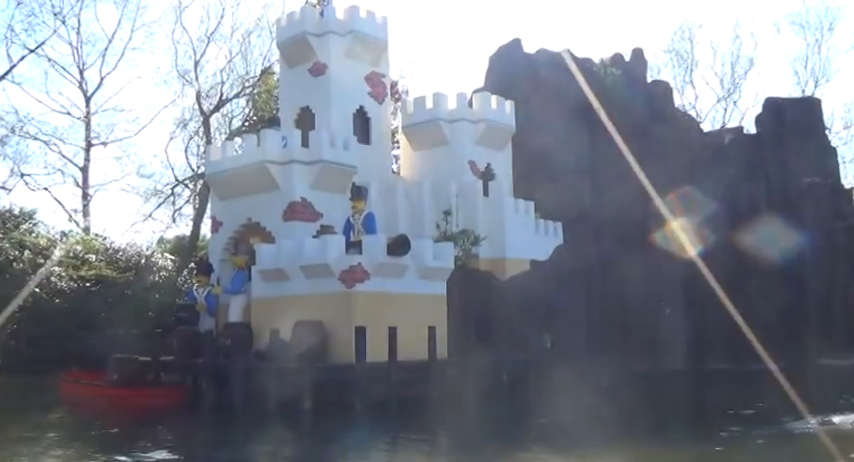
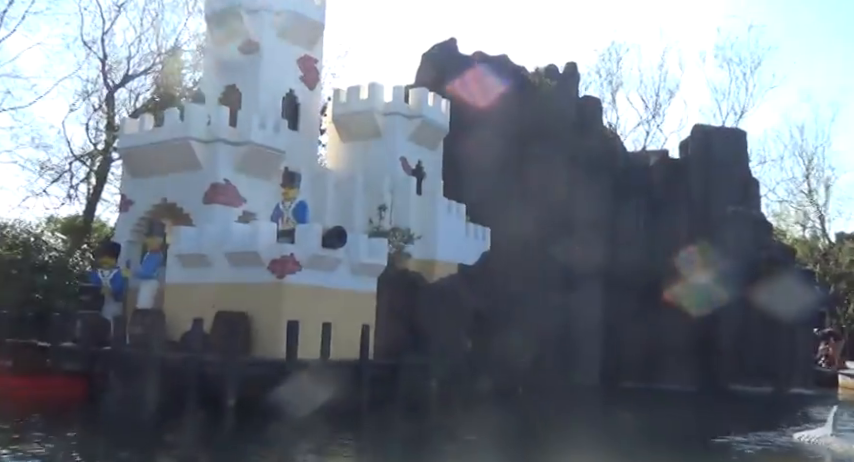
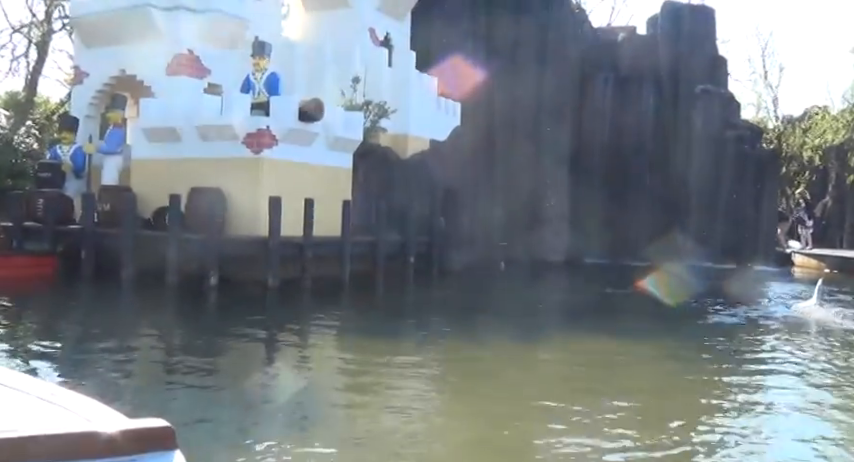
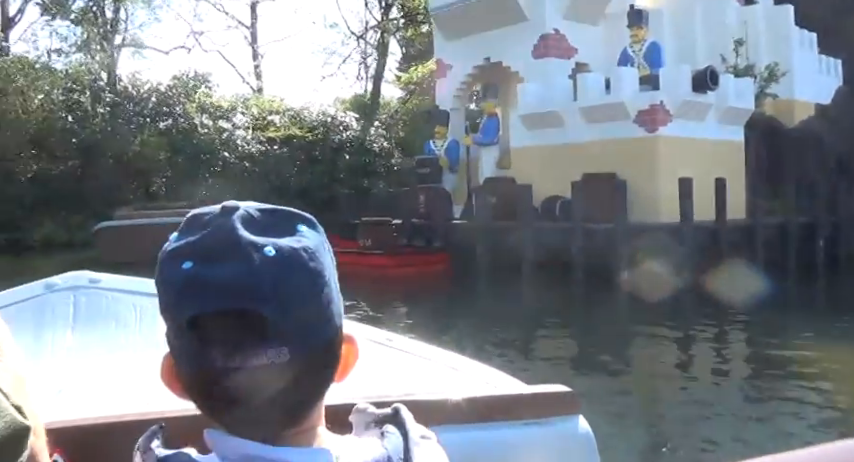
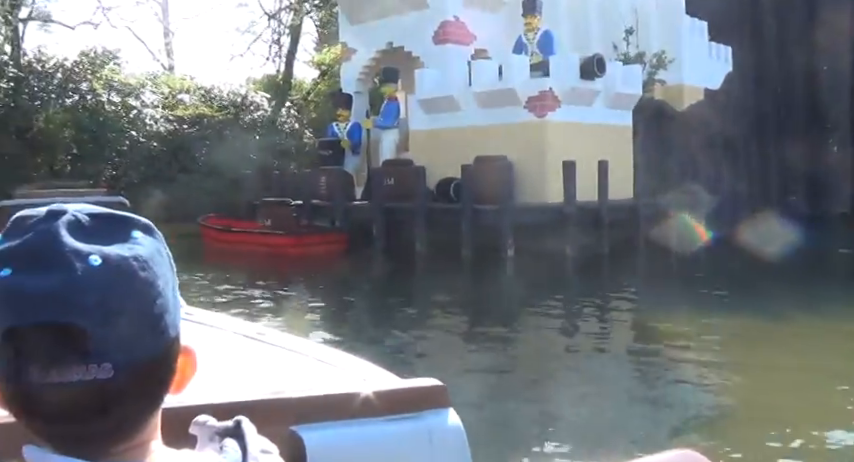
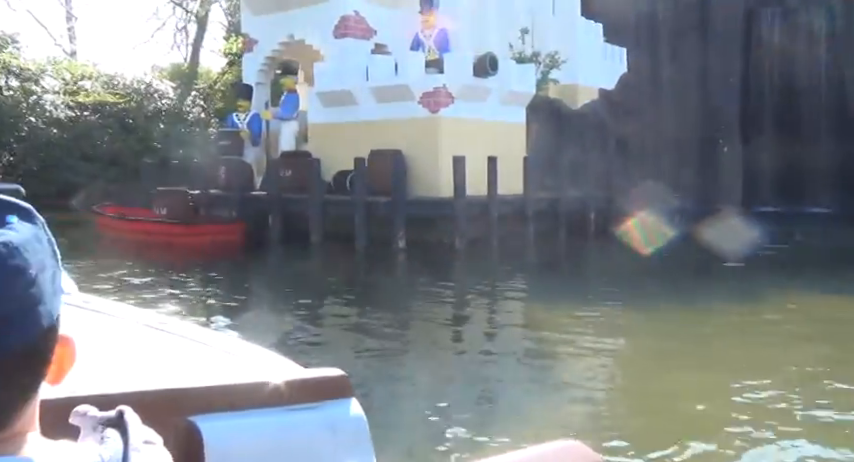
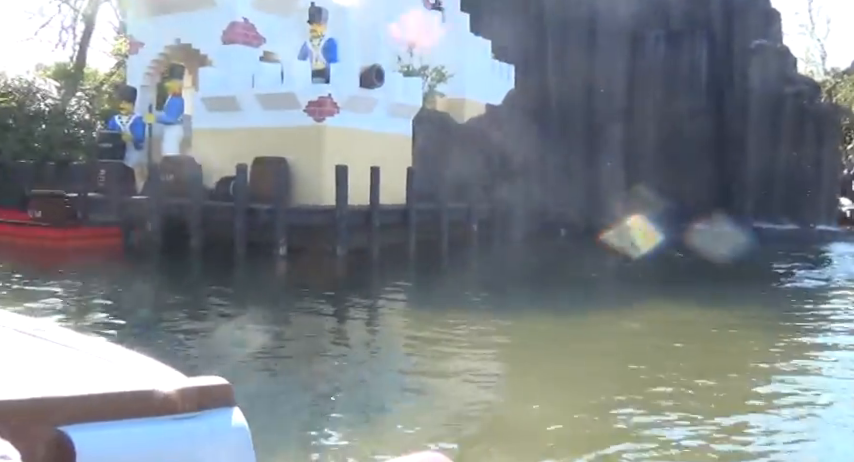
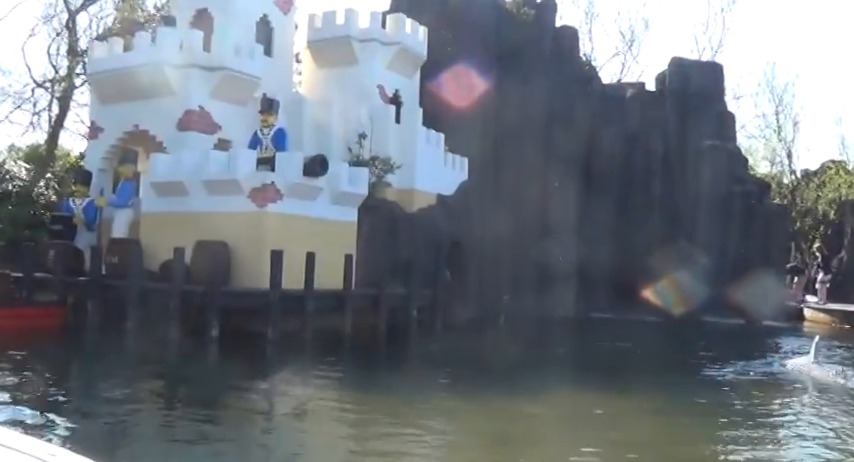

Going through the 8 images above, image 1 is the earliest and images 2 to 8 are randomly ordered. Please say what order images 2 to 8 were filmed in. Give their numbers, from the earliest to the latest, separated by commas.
2, 8, 3, 7, 6, 5, 4
